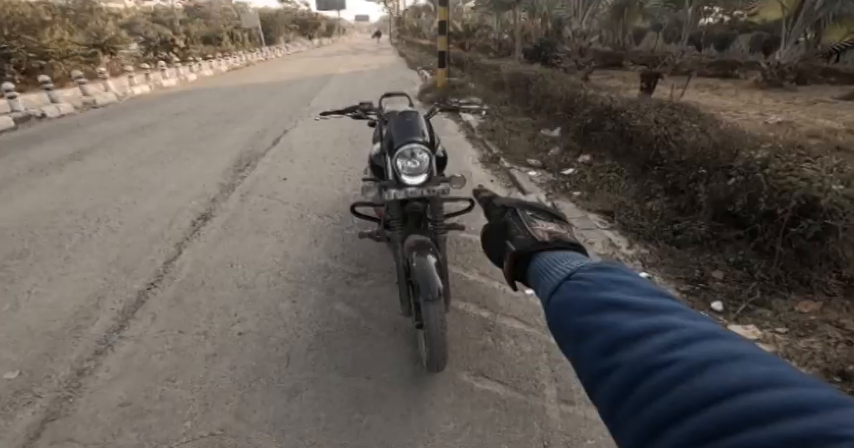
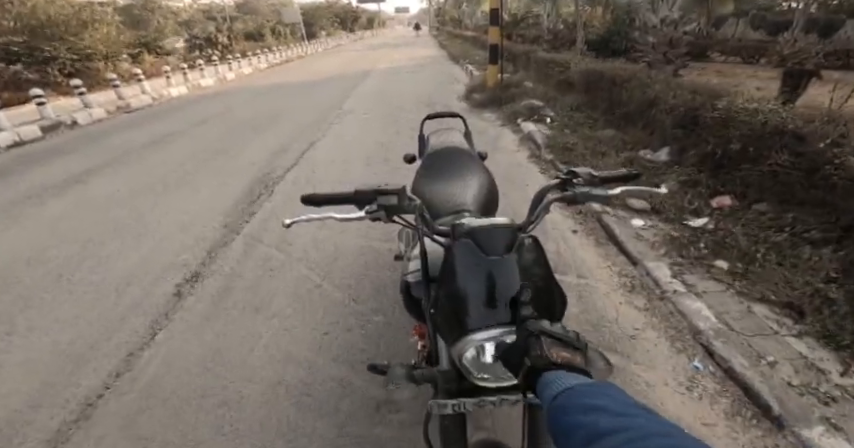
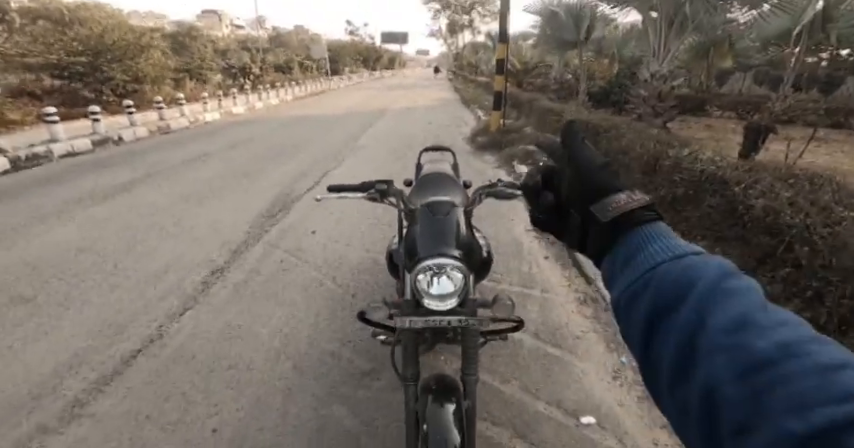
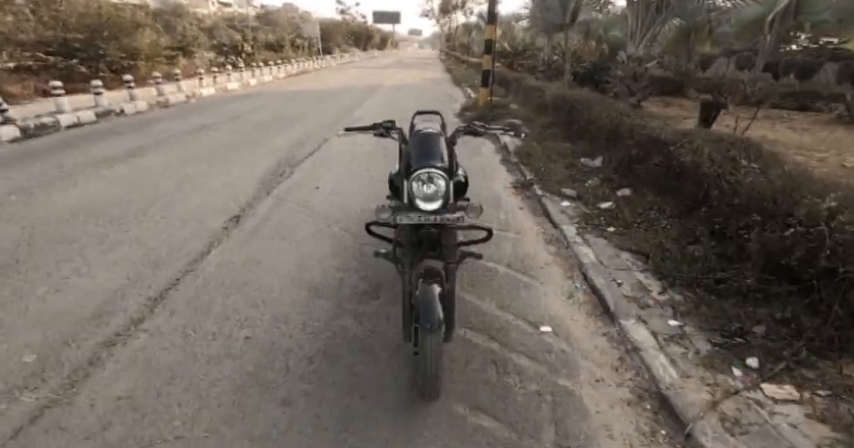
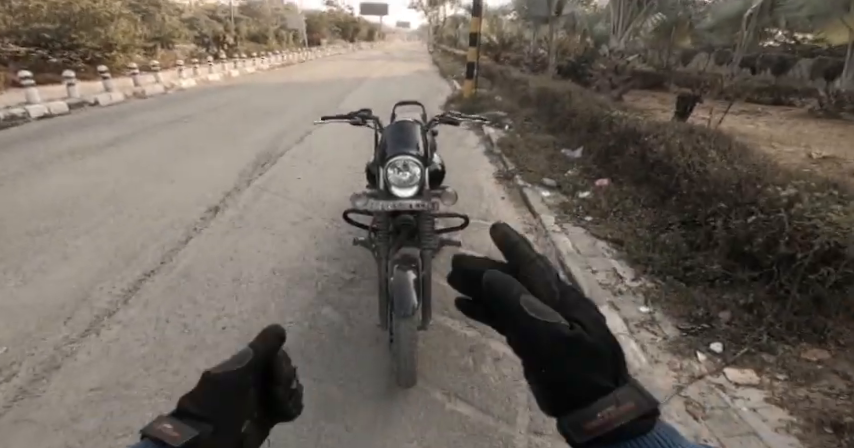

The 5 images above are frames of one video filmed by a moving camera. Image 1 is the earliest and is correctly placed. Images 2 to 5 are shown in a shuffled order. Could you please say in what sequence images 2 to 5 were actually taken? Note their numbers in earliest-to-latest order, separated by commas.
2, 3, 4, 5
